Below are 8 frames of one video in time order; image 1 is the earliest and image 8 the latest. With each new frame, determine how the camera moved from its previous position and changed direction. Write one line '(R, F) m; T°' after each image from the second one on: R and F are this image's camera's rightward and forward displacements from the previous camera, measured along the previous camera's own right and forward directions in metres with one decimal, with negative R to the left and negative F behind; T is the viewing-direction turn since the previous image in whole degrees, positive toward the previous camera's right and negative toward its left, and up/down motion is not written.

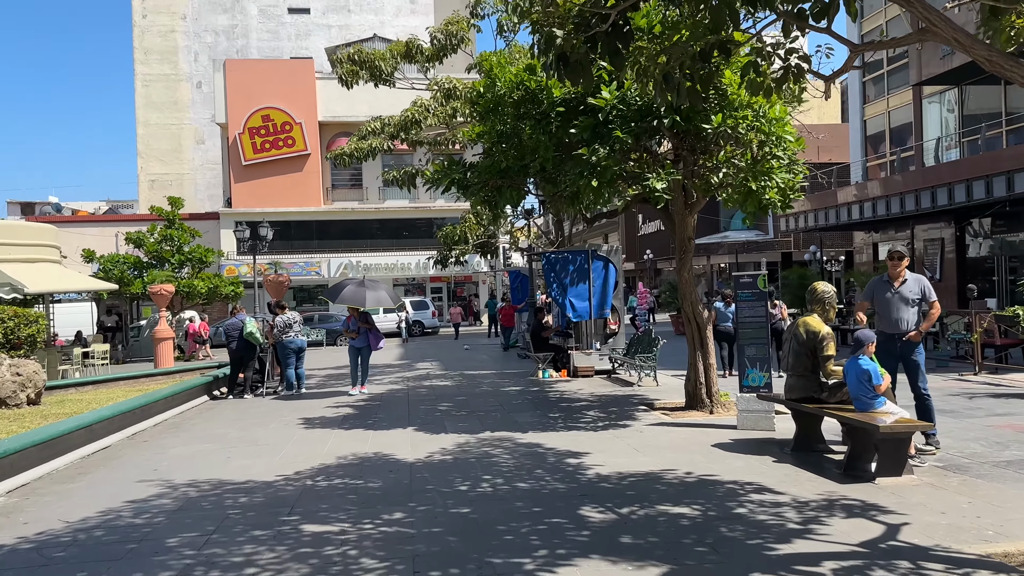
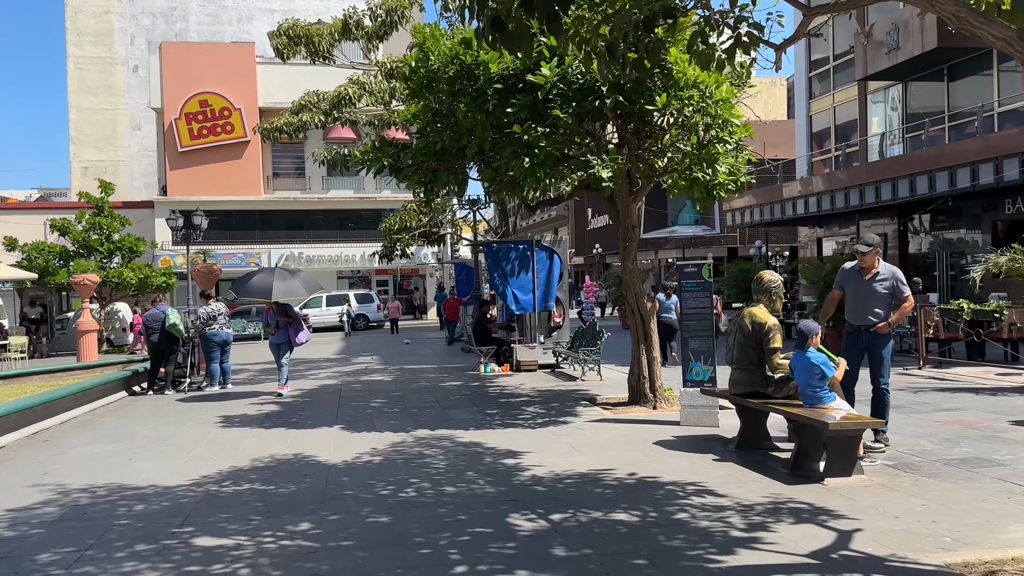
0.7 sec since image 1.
(+0.2, +0.5) m; +3°
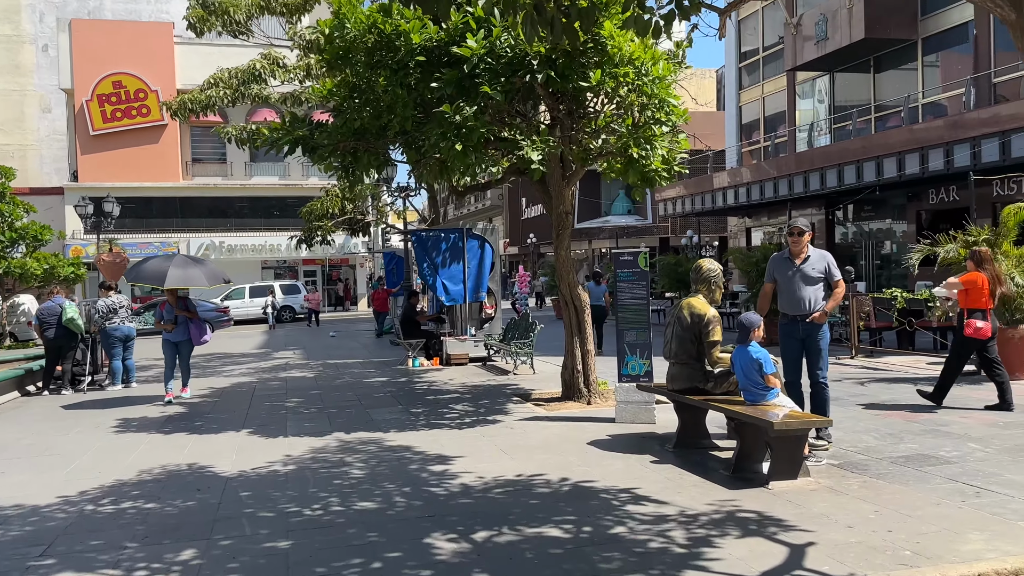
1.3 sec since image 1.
(+0.1, +0.6) m; +4°
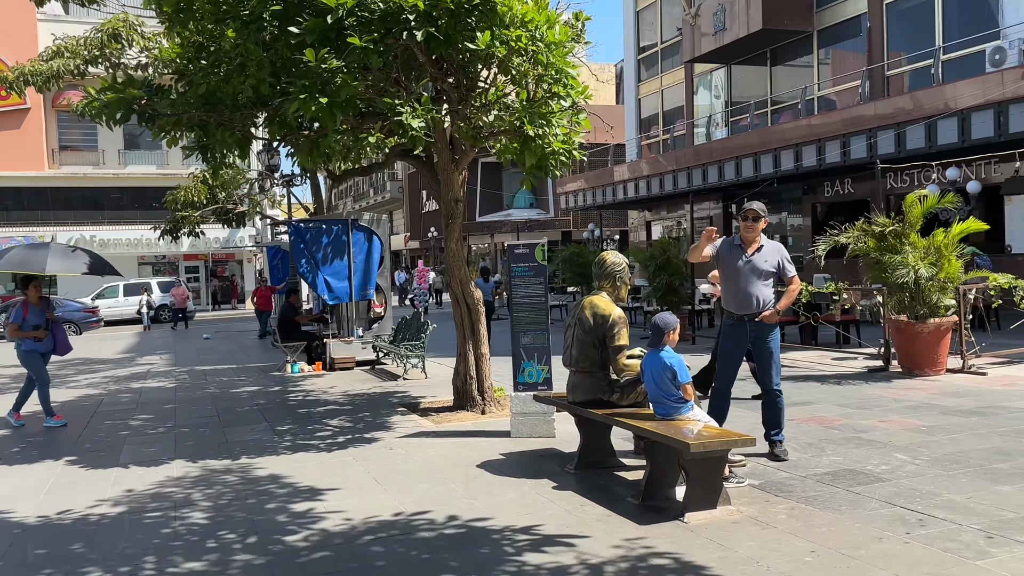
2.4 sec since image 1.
(+0.2, +1.0) m; +7°
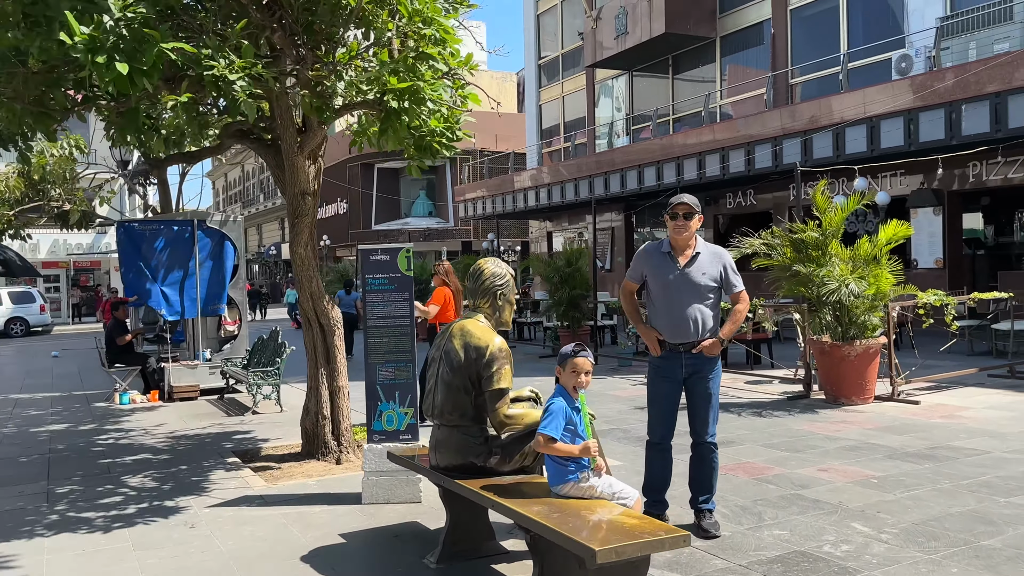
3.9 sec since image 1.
(+0.3, +1.6) m; +7°
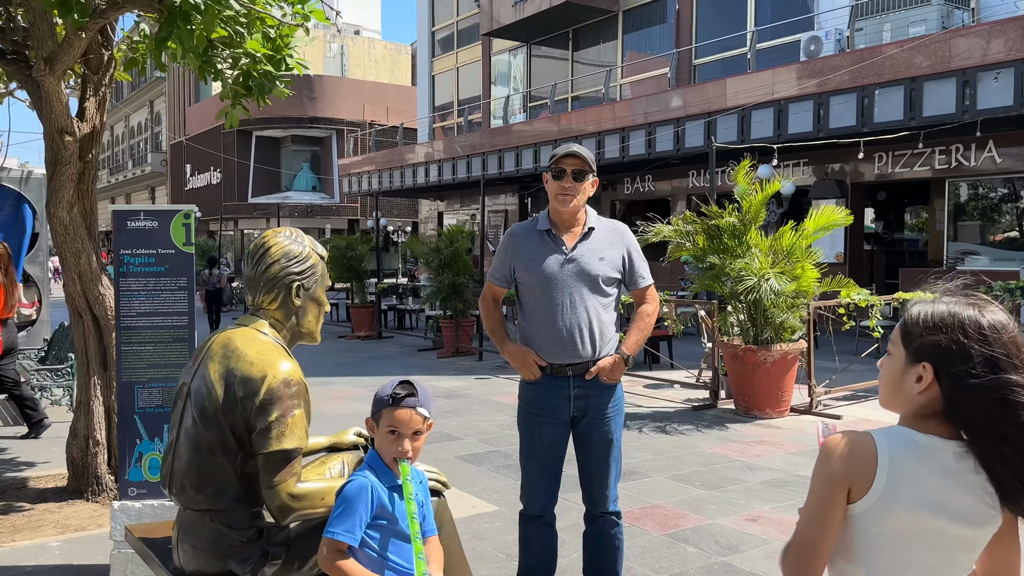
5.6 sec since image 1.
(+0.3, +1.6) m; +7°
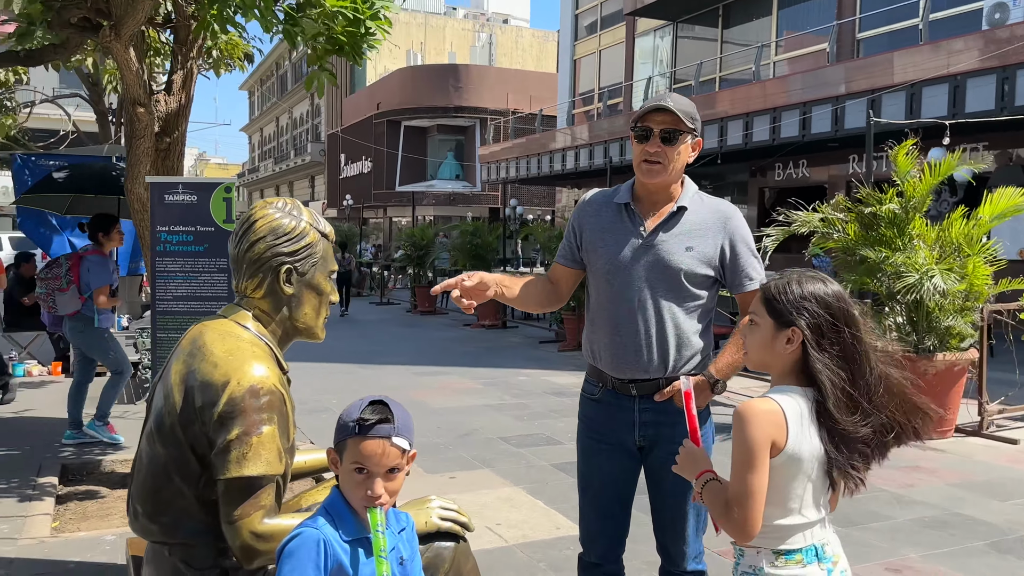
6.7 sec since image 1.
(+0.2, +0.6) m; -10°
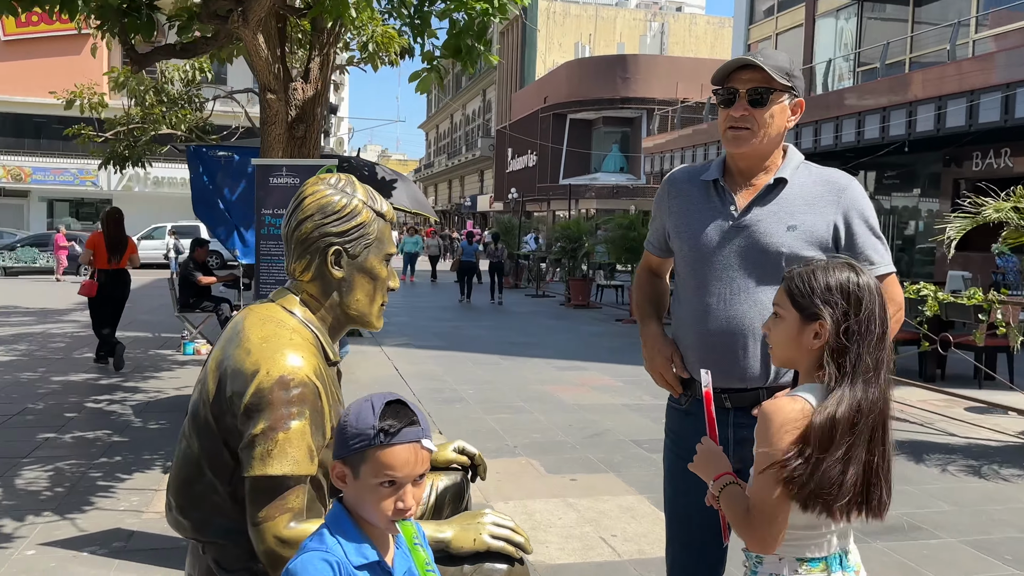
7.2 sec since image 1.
(+0.2, +0.3) m; -11°
